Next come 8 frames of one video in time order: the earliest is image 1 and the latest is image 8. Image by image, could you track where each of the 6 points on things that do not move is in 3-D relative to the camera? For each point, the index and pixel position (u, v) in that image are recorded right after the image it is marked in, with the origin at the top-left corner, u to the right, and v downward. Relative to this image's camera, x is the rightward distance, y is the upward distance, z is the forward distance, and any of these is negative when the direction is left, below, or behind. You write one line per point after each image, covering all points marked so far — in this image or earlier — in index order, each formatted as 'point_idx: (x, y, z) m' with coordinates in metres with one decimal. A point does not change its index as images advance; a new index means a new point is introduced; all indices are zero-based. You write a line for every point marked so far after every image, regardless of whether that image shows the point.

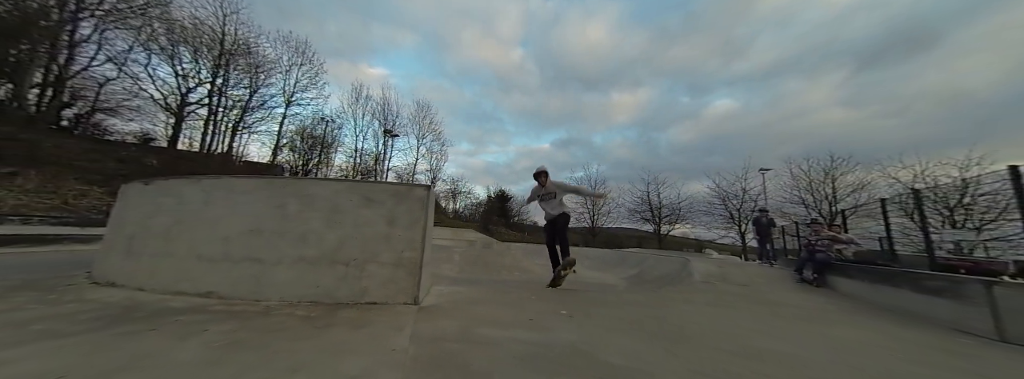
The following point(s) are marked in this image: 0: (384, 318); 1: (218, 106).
0: (-1.0, -1.0, +2.2) m
1: (-21.2, +6.1, +19.8) m
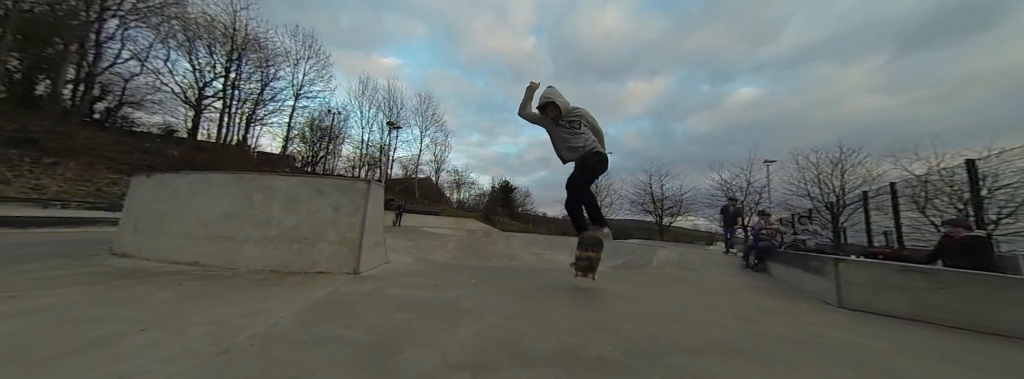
0: (-2.0, -0.9, +2.8) m
1: (-21.5, +6.9, +20.9) m
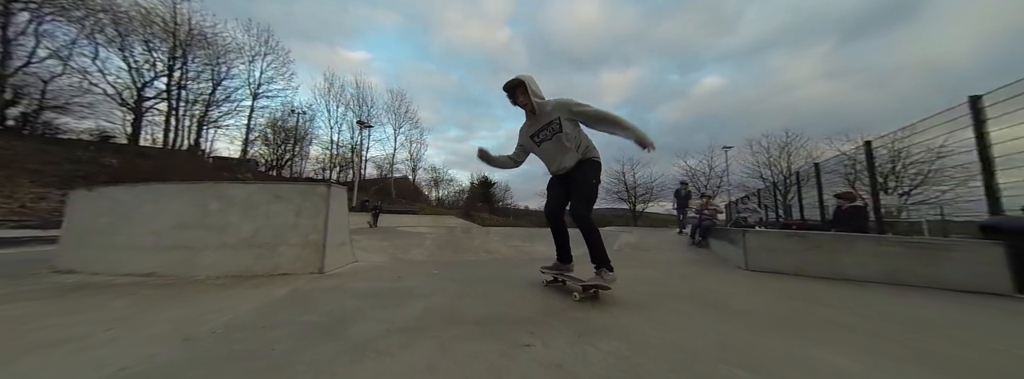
0: (-2.5, -1.0, +3.0) m
1: (-23.7, +6.2, +19.3) m
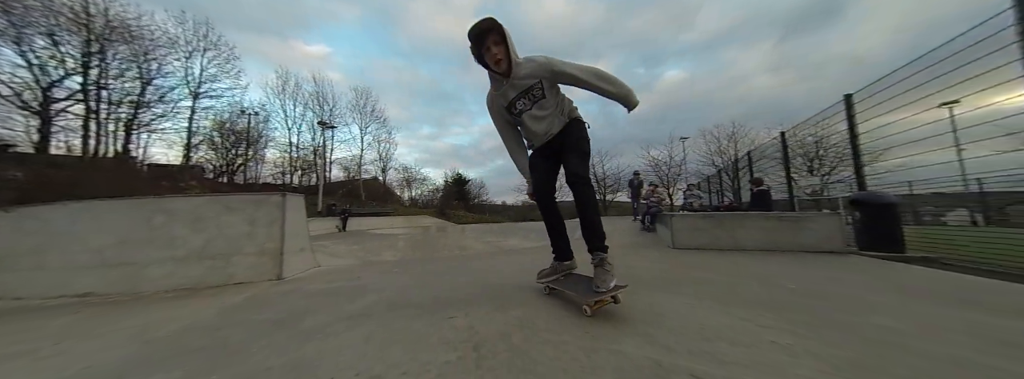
0: (-3.0, -1.1, +3.0) m
1: (-25.9, +5.3, +17.3) m
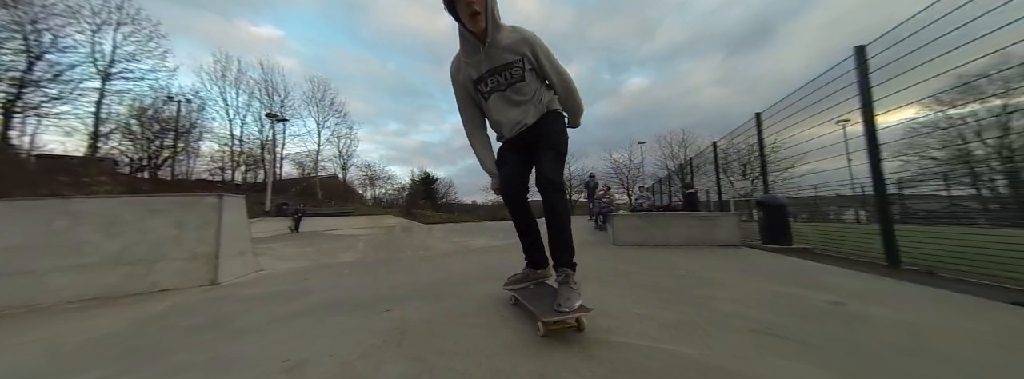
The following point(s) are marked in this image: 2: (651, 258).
0: (-3.6, -1.1, +2.8) m
1: (-27.9, +5.5, +14.3) m
2: (+1.8, -0.9, +3.4) m
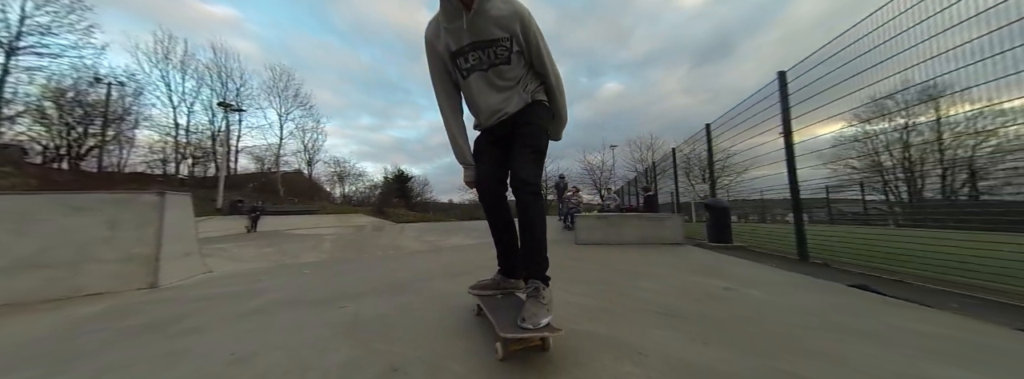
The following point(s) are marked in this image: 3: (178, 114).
0: (-4.0, -1.1, +2.6) m
1: (-29.1, +5.9, +11.9) m
2: (+1.3, -0.9, +3.7) m
3: (-23.4, +5.2, +19.1) m
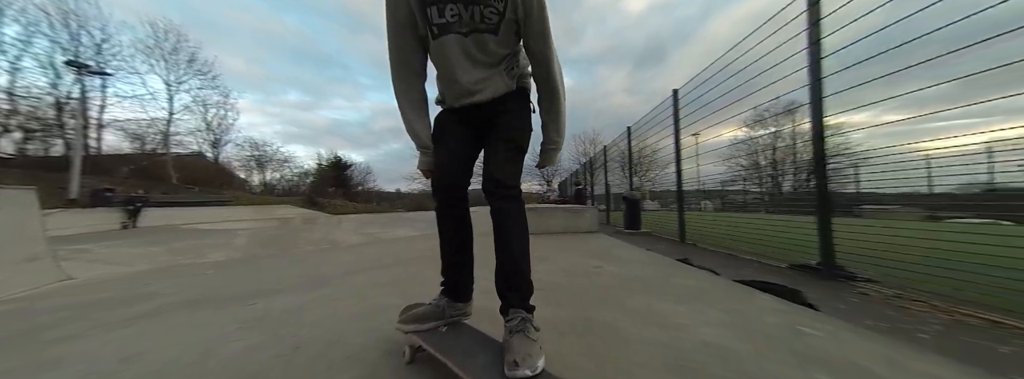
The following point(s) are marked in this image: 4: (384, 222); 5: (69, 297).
0: (-4.6, -1.0, +2.0) m
1: (-31.0, +6.4, +6.2) m
2: (+0.4, -0.8, +4.1) m
3: (-26.7, +5.9, +14.4) m
4: (-5.2, -1.4, +10.9) m
5: (-4.0, -1.0, +2.4) m
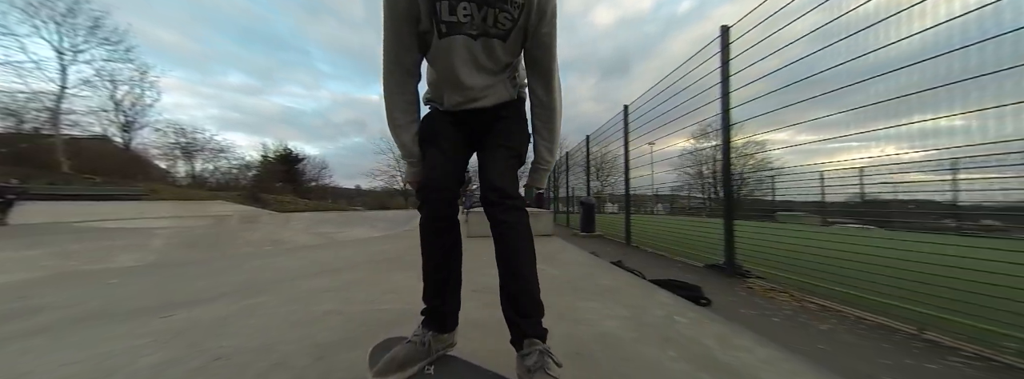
0: (-4.8, -0.9, +1.5) m
1: (-31.4, +7.2, +2.5) m
2: (-0.1, -0.9, +4.1) m
3: (-28.1, +6.6, +11.1) m
4: (-6.5, -1.3, +10.2) m
5: (-4.3, -0.9, +2.0) m
